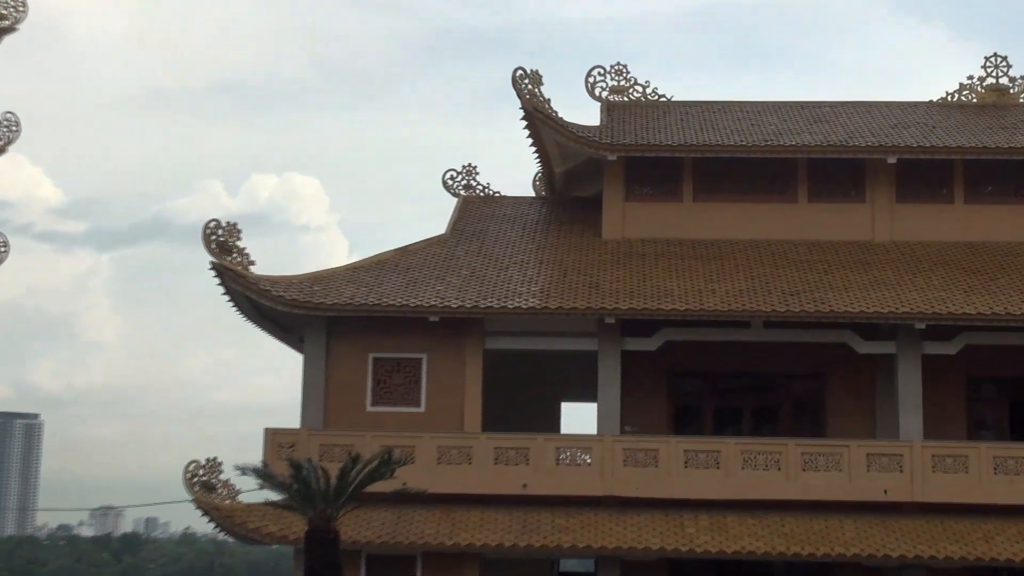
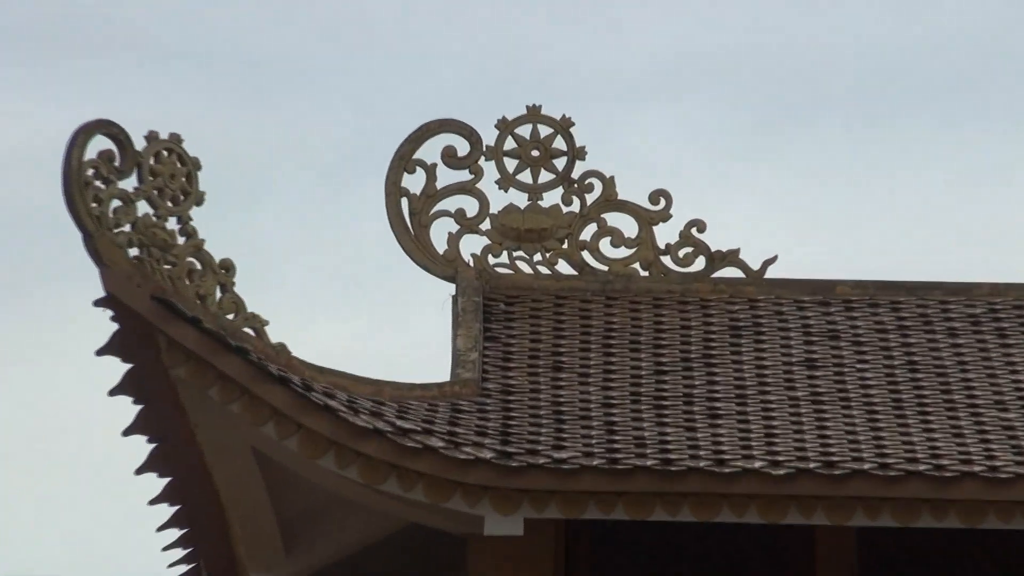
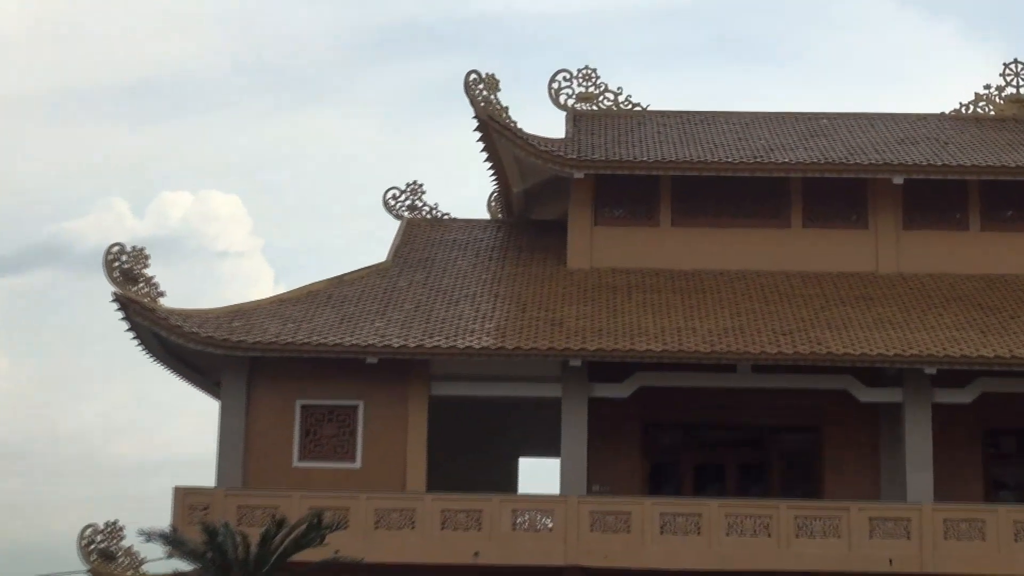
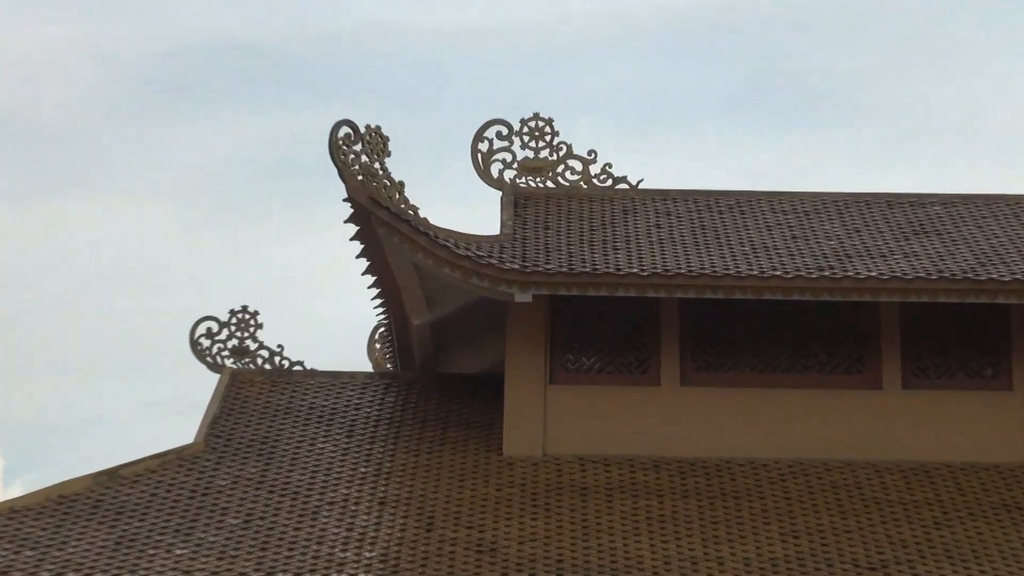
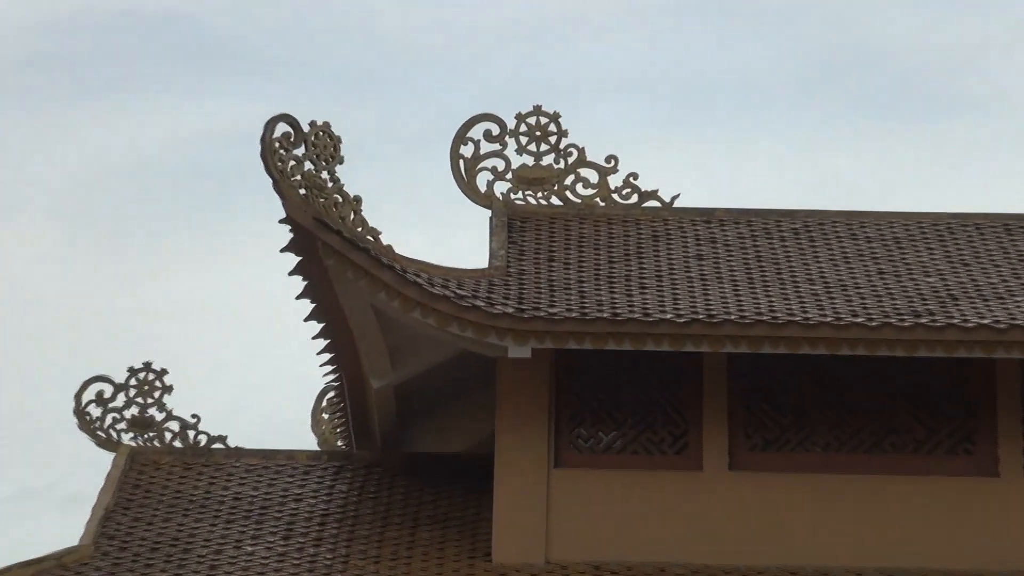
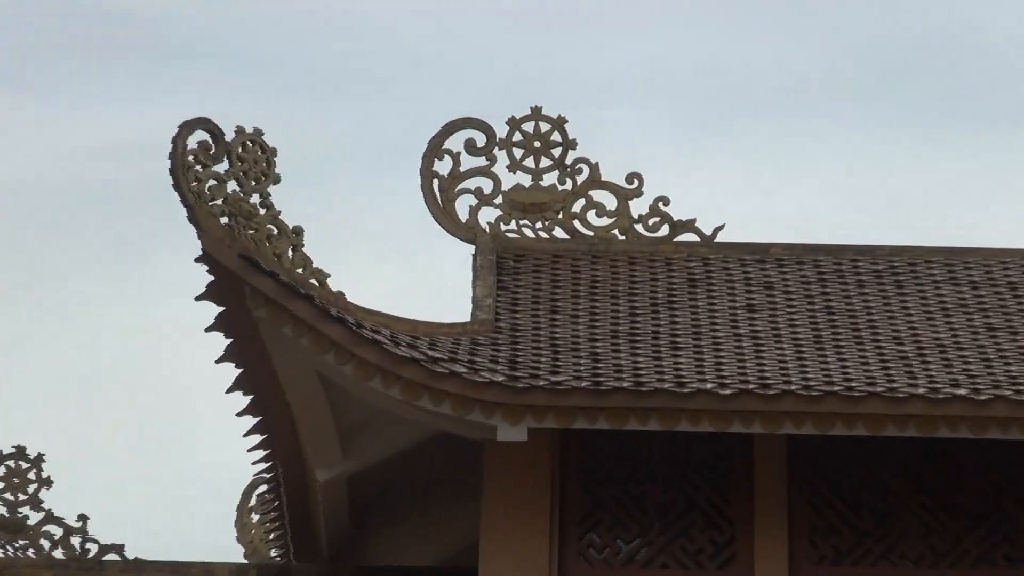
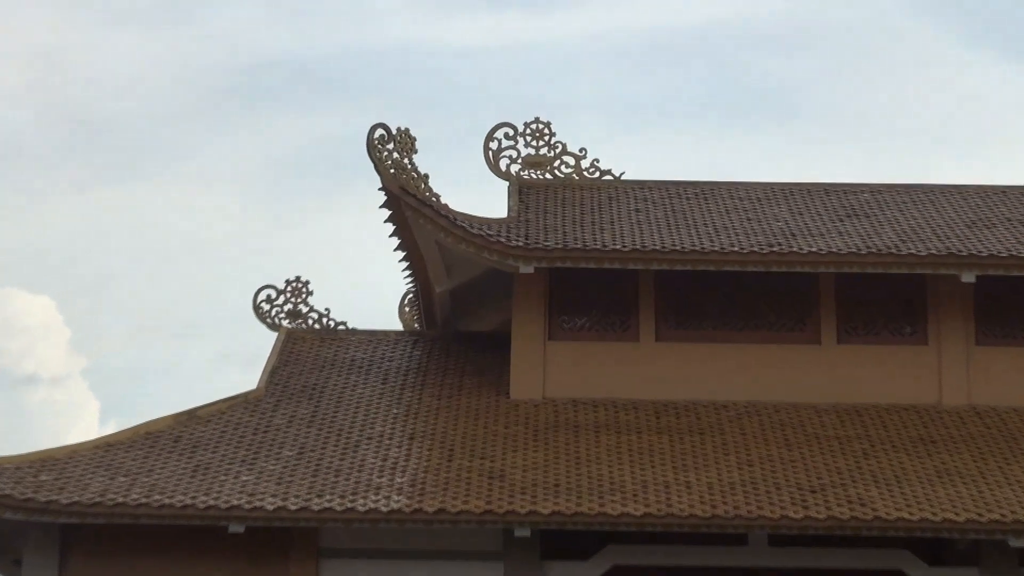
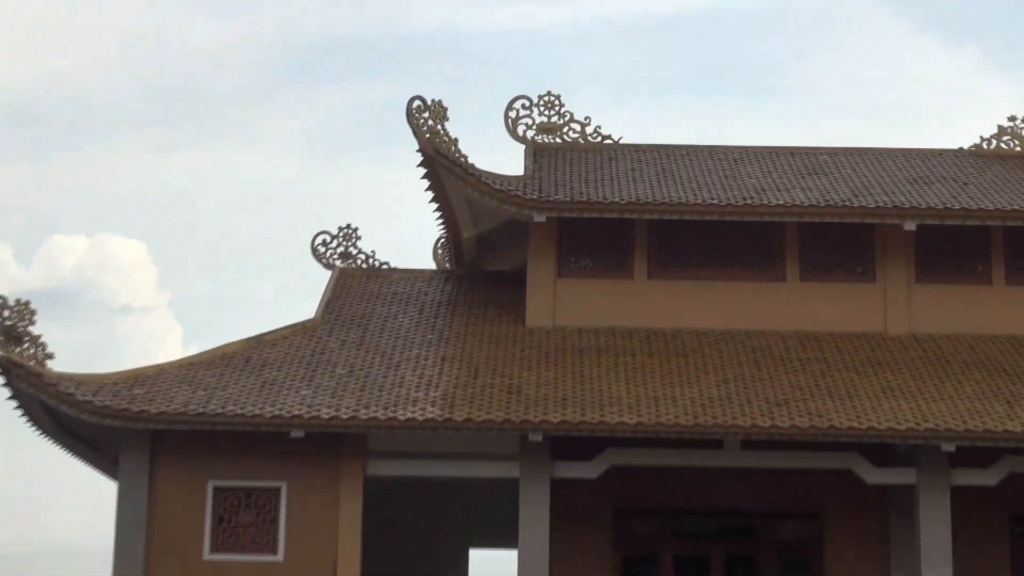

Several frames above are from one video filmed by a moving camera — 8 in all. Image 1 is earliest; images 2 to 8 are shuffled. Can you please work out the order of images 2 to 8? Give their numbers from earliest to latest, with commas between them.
3, 8, 7, 4, 5, 6, 2
